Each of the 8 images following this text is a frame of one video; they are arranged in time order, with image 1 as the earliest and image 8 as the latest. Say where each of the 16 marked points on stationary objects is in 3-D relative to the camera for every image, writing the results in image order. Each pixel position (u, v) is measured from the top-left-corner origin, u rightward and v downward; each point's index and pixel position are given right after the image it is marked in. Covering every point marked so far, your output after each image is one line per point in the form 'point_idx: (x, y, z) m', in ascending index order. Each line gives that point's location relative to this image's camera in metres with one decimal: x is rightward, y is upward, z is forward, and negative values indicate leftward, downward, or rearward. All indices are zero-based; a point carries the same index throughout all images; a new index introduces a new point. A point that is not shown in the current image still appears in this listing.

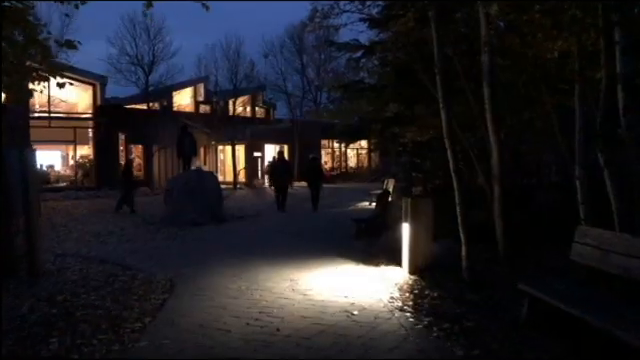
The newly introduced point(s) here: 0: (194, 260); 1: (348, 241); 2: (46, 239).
0: (-3.2, -2.0, +14.5) m
1: (+0.8, -1.8, +16.1) m
2: (-9.4, -2.0, +19.6) m
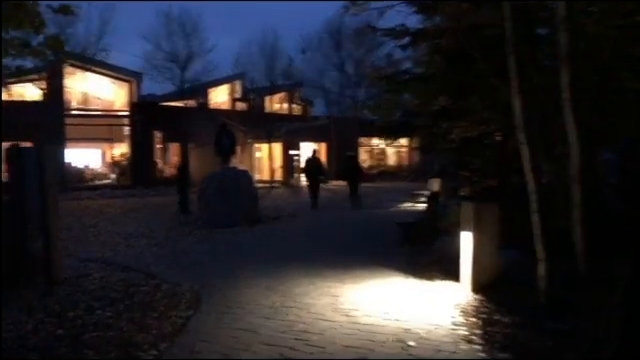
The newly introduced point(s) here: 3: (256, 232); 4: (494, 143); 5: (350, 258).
0: (-2.2, -2.0, +13.2) m
1: (+1.9, -1.8, +14.4) m
2: (-8.1, -2.0, +18.6) m
3: (-2.2, -1.8, +19.4) m
4: (+5.0, +1.0, +16.5) m
5: (+0.7, -1.9, +13.4) m
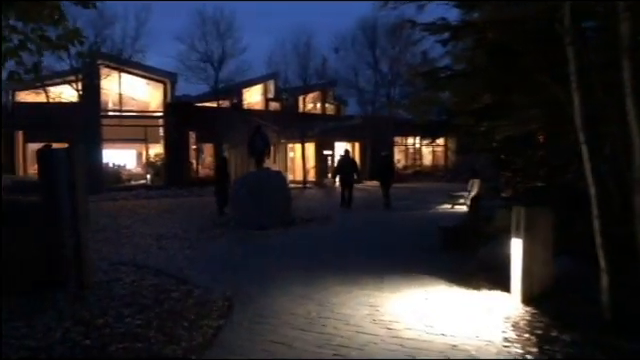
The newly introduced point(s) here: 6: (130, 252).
0: (-1.4, -2.1, +12.7) m
1: (+2.8, -1.9, +13.7) m
2: (-7.0, -2.1, +18.5) m
3: (-1.0, -1.8, +18.9) m
4: (+6.0, +1.0, +15.6) m
5: (+1.5, -1.9, +12.8) m
6: (-5.6, -2.1, +16.7) m
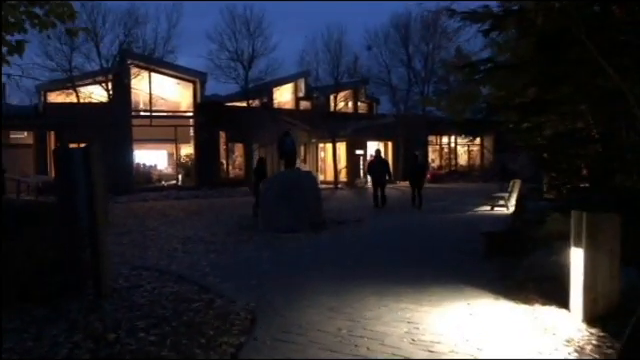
0: (-0.7, -2.1, +11.8) m
1: (+3.5, -1.9, +12.6) m
2: (-6.0, -2.1, +17.9) m
3: (0.0, -1.8, +18.0) m
4: (+6.8, +1.0, +14.2) m
5: (+2.2, -1.9, +11.7) m
6: (-4.7, -2.2, +16.0) m
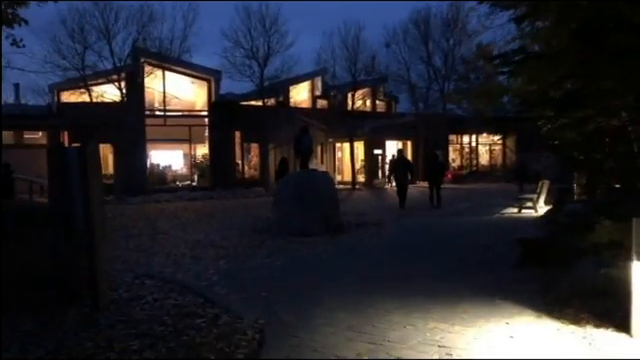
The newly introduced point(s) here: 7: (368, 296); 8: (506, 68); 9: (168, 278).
0: (-0.4, -2.1, +10.7) m
1: (+3.9, -1.9, +11.3) m
2: (-5.5, -2.1, +17.0) m
3: (+0.5, -1.9, +16.8) m
4: (+7.2, +1.0, +12.9) m
5: (+2.5, -2.0, +10.5) m
6: (-4.2, -2.2, +15.0) m
7: (+0.8, -2.1, +10.2) m
8: (+4.6, +2.8, +14.2) m
9: (-3.5, -2.2, +13.0) m
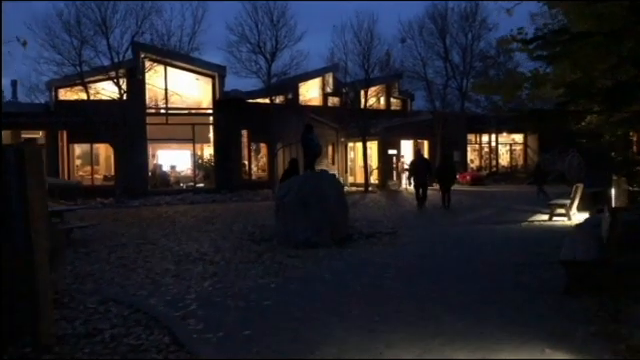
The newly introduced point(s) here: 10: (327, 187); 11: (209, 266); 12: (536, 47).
0: (-0.4, -2.3, +8.4) m
1: (+3.8, -2.0, +8.9) m
2: (-5.3, -2.3, +14.8) m
3: (+0.6, -2.0, +14.5) m
4: (+7.2, +0.8, +10.4) m
5: (+2.5, -2.1, +8.2) m
6: (-4.2, -2.3, +12.9) m
7: (+0.7, -2.2, +7.9) m
8: (+4.7, +2.7, +11.9) m
9: (-3.5, -2.4, +10.9) m
10: (+0.3, -0.2, +18.2) m
11: (-2.8, -2.2, +14.4) m
12: (+4.6, +2.8, +12.0) m
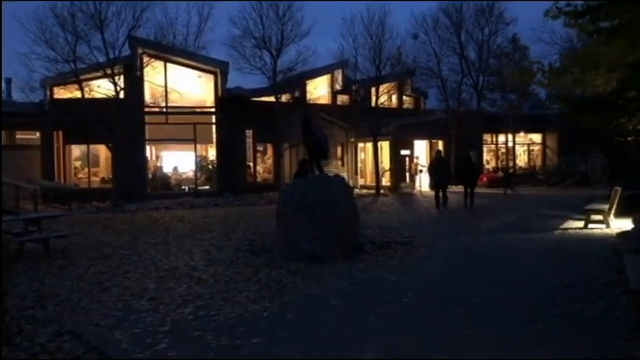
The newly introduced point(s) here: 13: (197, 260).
0: (-0.4, -2.3, +6.3) m
1: (+3.8, -2.1, +6.7) m
2: (-5.2, -2.4, +12.8) m
3: (+0.7, -2.1, +12.4) m
4: (+7.2, +0.8, +8.2) m
5: (+2.4, -2.2, +6.0) m
6: (-4.1, -2.4, +10.8) m
7: (+0.7, -2.3, +5.7) m
8: (+4.7, +2.6, +9.6) m
9: (-3.4, -2.5, +8.8) m
10: (+0.4, -0.3, +16.0) m
11: (-2.7, -2.3, +12.3) m
12: (+4.6, +2.7, +9.8) m
13: (-3.4, -2.2, +15.7) m
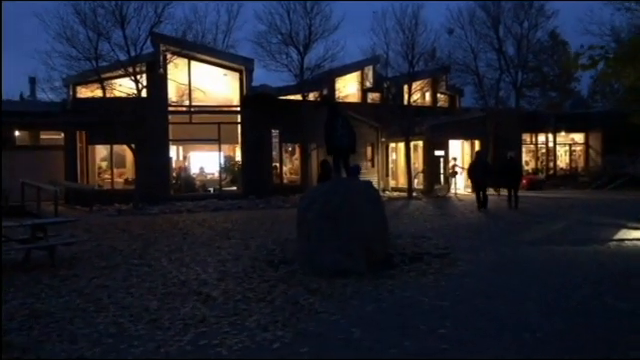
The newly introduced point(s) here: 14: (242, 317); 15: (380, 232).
0: (-0.3, -2.5, +4.7) m
1: (+3.9, -2.2, +4.9) m
2: (-4.8, -2.5, +11.4) m
3: (+1.2, -2.2, +10.7) m
4: (+7.4, +0.6, +6.2) m
5: (+2.5, -2.3, +4.2) m
6: (-3.7, -2.5, +9.4) m
7: (+0.8, -2.4, +4.1) m
8: (+5.0, +2.5, +7.7) m
9: (-3.2, -2.6, +7.3) m
10: (+1.1, -0.5, +14.4) m
11: (-2.3, -2.4, +10.9) m
12: (+4.9, +2.6, +7.9) m
13: (-2.7, -2.3, +14.3) m
14: (-1.3, -2.4, +10.1) m
15: (+1.6, -1.3, +14.6) m
